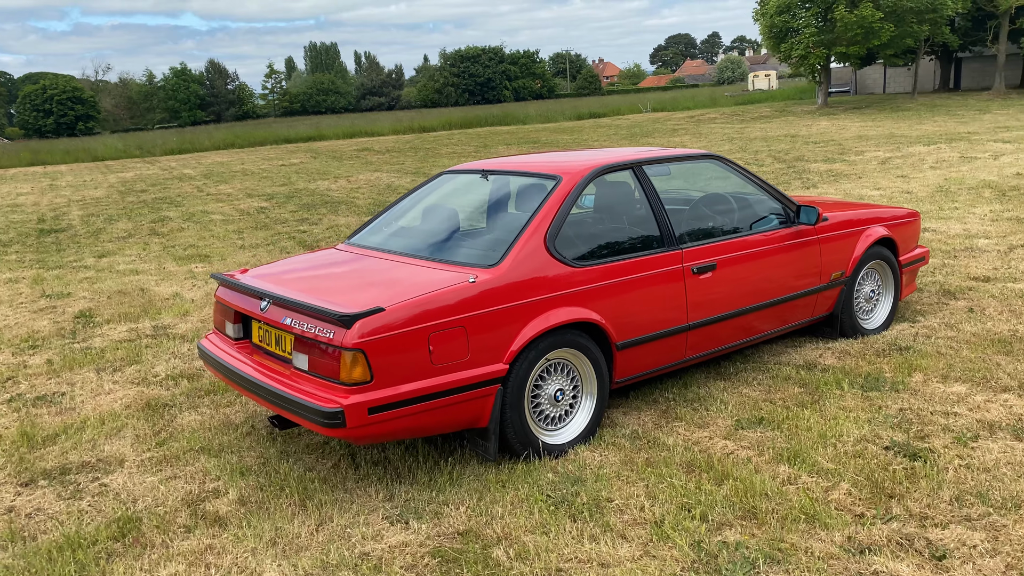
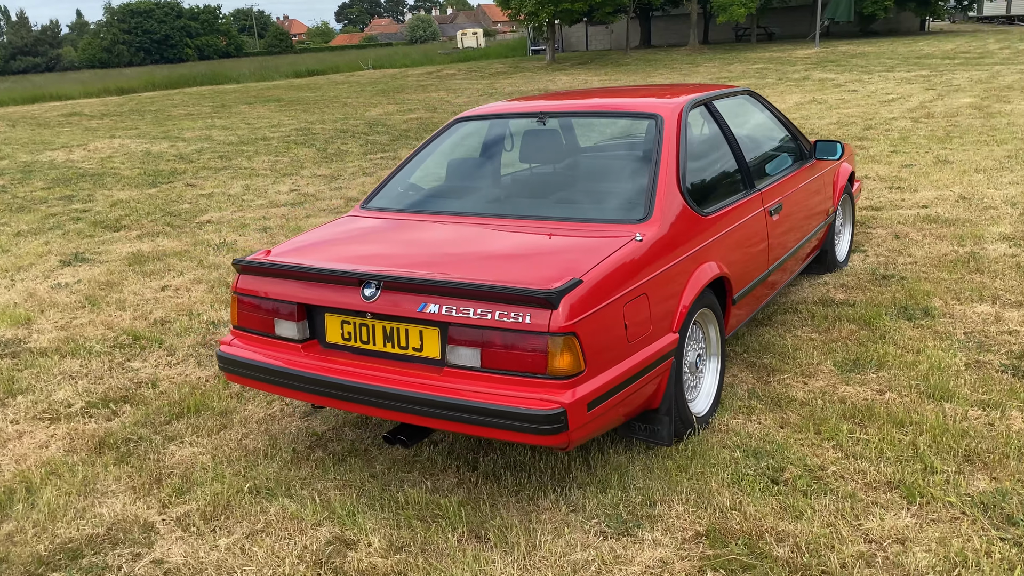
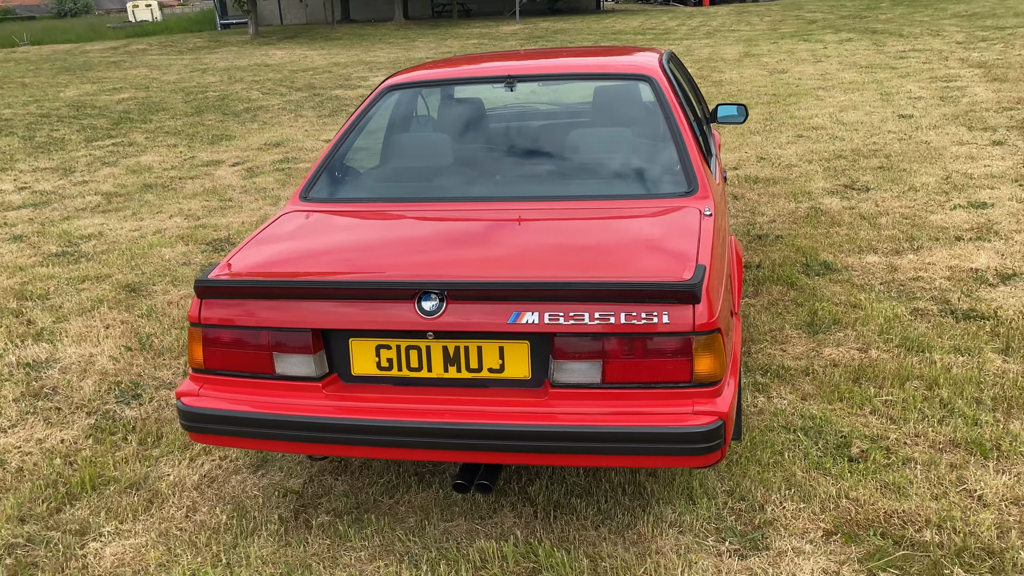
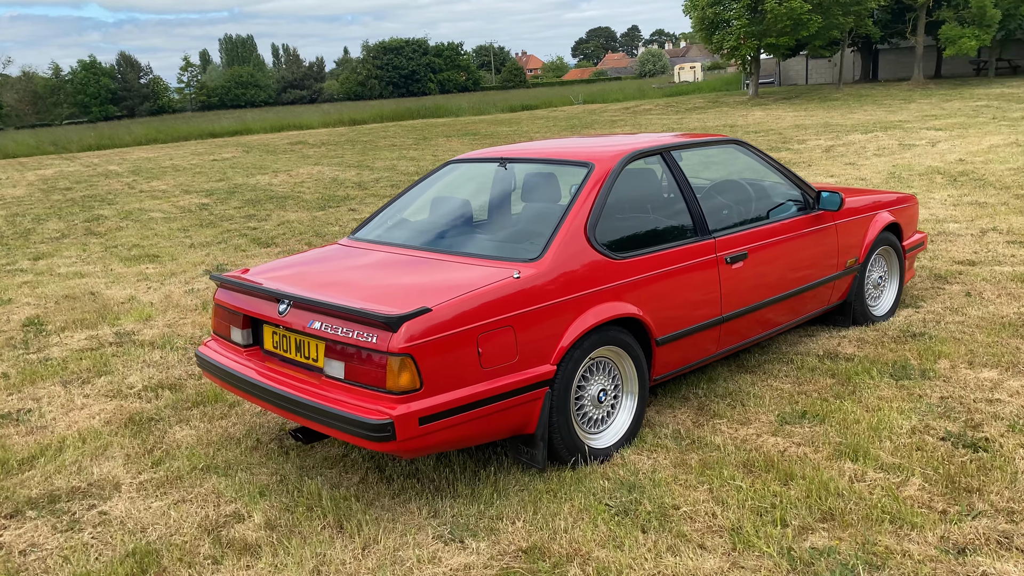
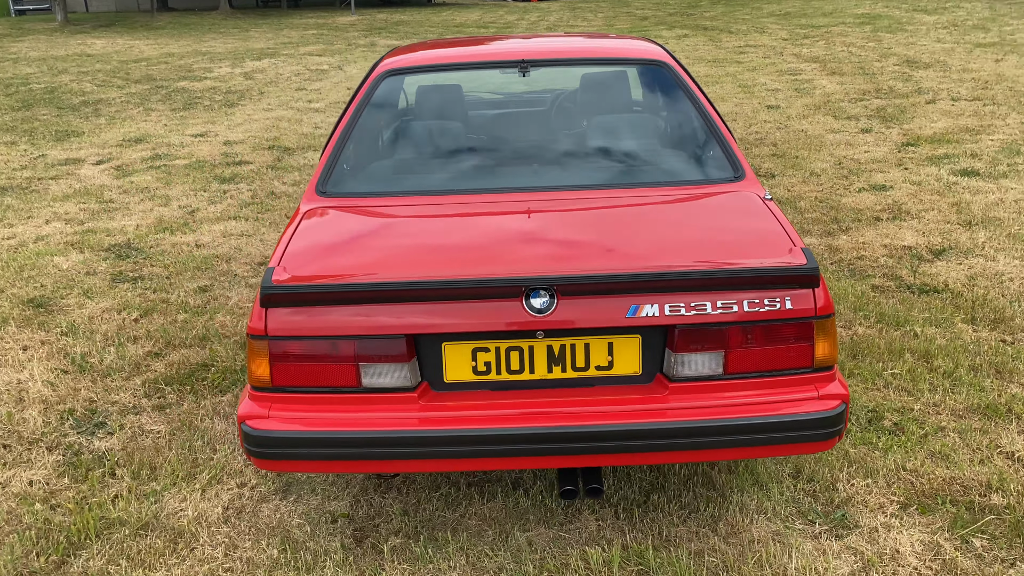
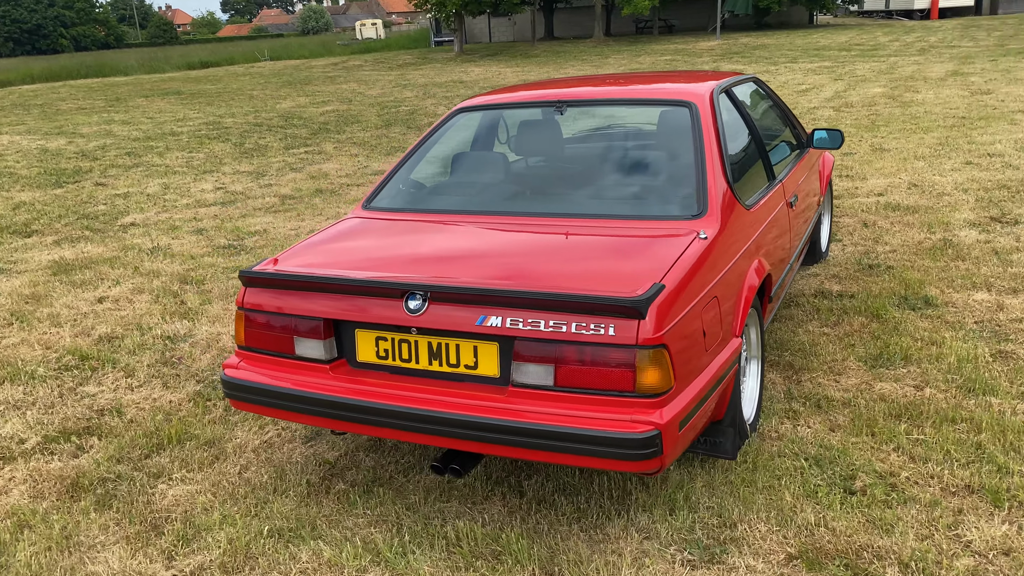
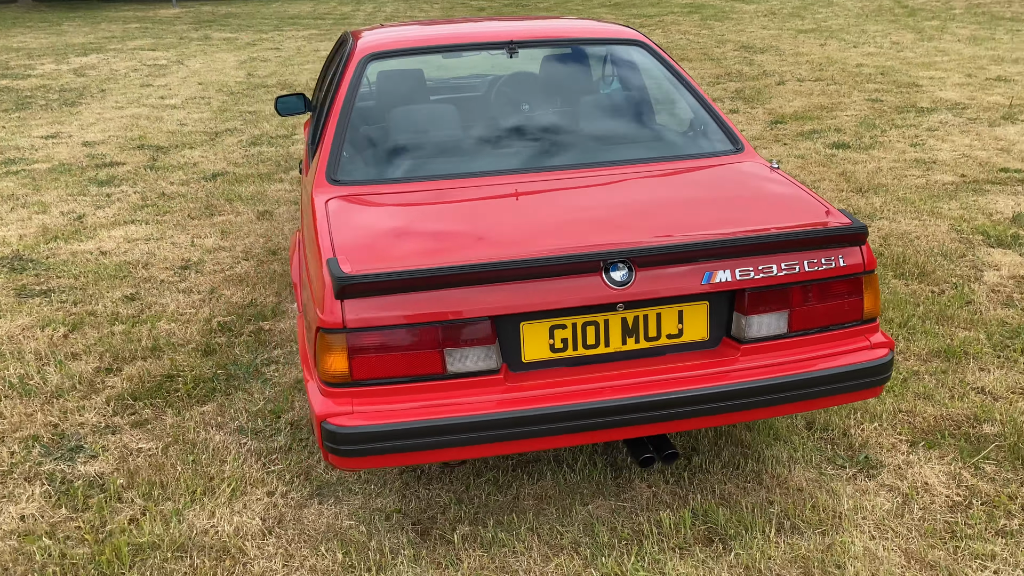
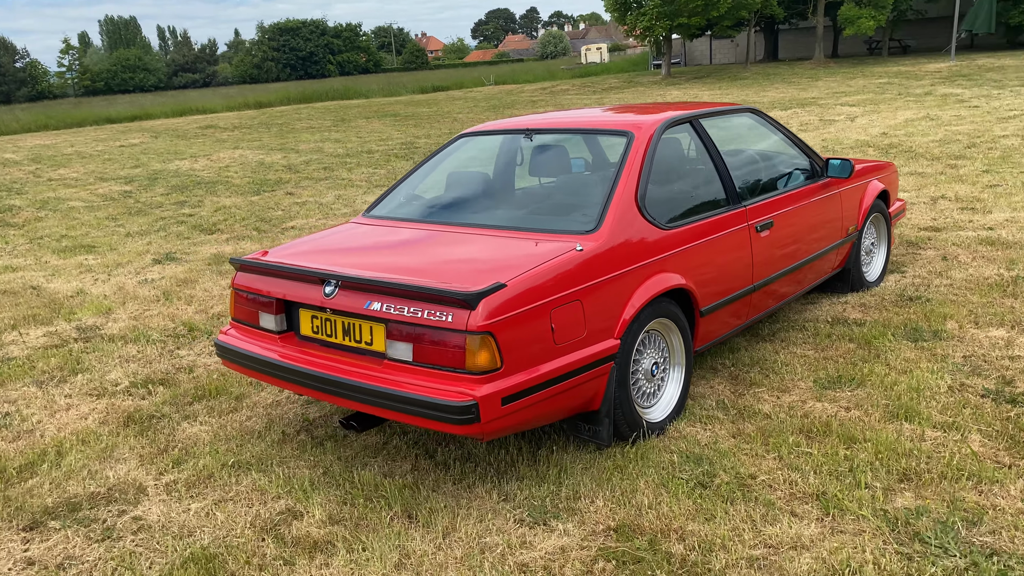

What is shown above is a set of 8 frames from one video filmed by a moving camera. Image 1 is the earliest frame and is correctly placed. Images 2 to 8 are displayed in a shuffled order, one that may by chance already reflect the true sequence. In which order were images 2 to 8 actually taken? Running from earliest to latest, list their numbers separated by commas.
4, 8, 2, 6, 3, 5, 7
